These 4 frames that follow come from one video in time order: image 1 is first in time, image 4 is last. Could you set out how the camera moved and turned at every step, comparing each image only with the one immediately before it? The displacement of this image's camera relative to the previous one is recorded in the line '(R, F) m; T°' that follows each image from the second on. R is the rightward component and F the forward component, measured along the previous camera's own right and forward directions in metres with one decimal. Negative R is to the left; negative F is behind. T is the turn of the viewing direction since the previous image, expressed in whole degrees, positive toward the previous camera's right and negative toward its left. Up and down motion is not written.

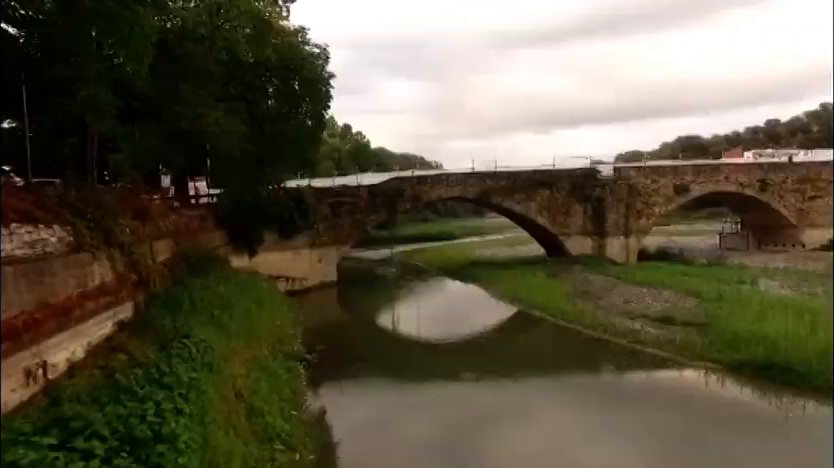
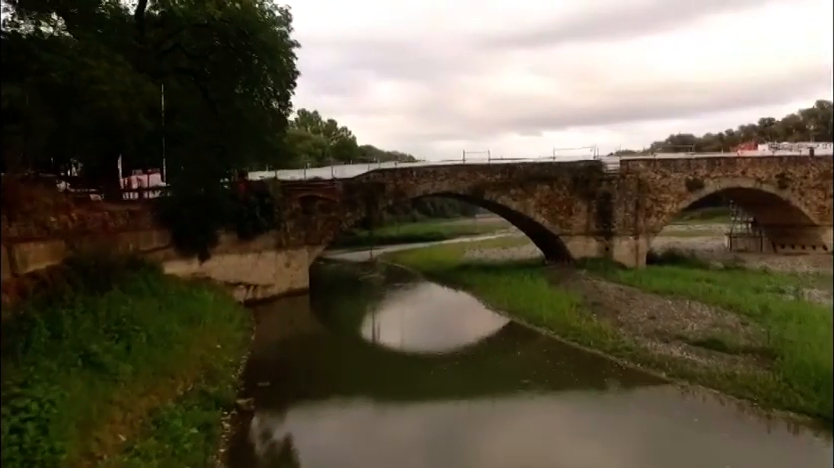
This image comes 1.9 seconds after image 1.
(+0.3, +3.4) m; +1°
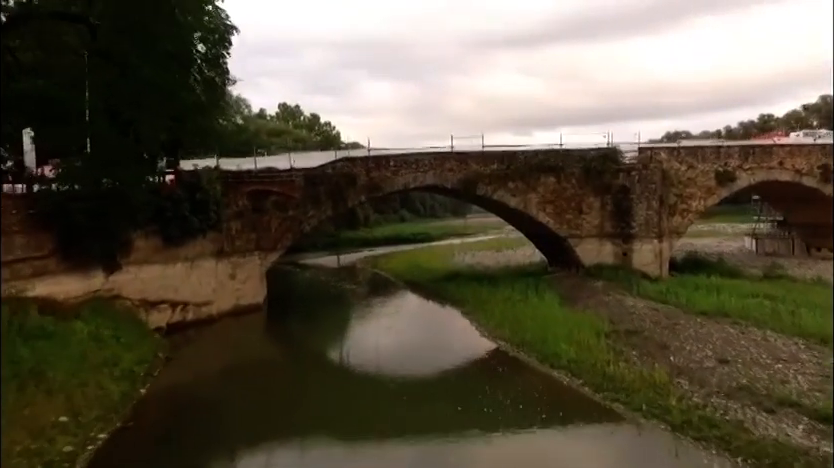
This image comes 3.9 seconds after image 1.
(+0.5, +4.6) m; +1°
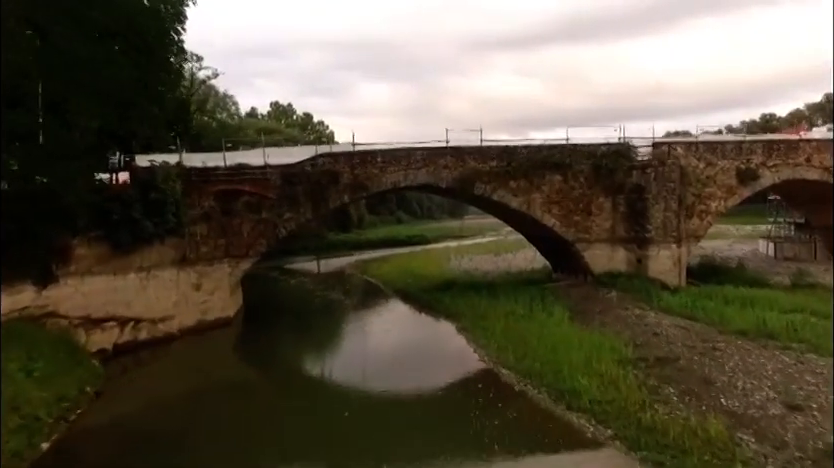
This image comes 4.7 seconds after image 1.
(+0.2, +2.2) m; 0°
